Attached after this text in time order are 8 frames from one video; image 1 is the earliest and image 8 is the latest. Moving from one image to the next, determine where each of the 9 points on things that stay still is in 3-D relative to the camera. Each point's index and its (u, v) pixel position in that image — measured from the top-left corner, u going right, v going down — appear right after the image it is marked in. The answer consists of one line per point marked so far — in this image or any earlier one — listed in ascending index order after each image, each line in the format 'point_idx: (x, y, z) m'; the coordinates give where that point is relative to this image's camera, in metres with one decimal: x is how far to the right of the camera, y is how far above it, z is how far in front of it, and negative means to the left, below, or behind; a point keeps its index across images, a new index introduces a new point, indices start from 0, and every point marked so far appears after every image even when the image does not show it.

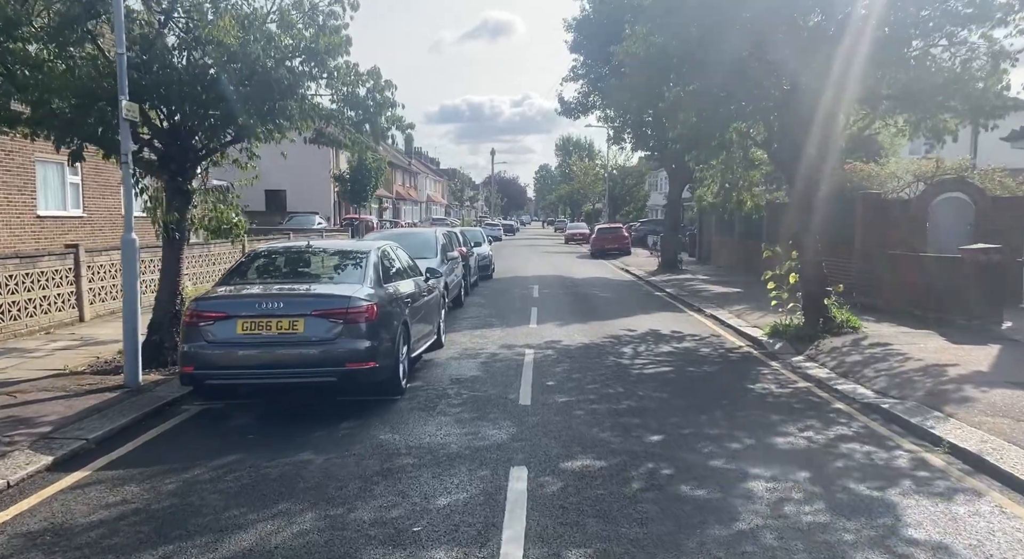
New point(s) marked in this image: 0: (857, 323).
0: (+5.4, -0.7, +11.8) m
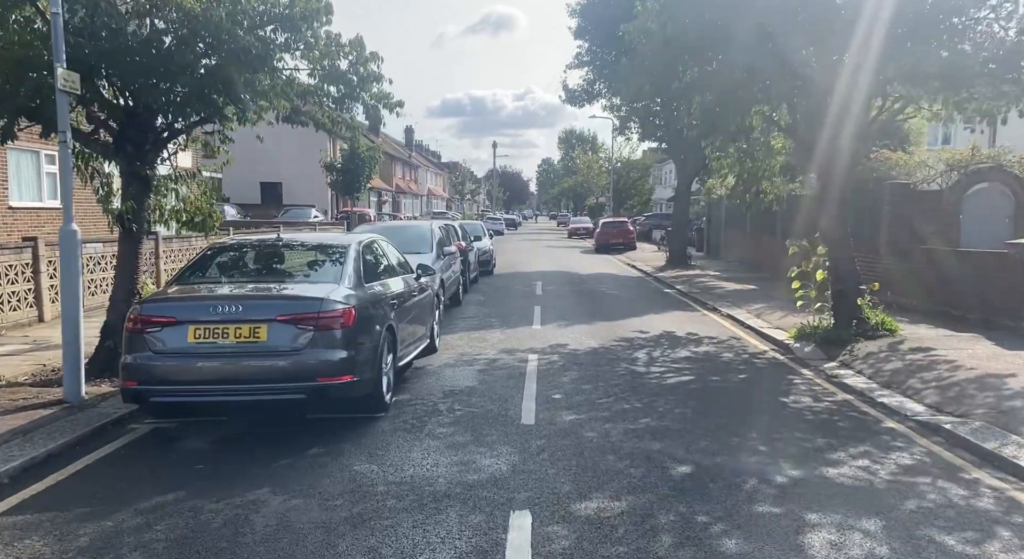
0: (+5.4, -0.7, +10.8) m
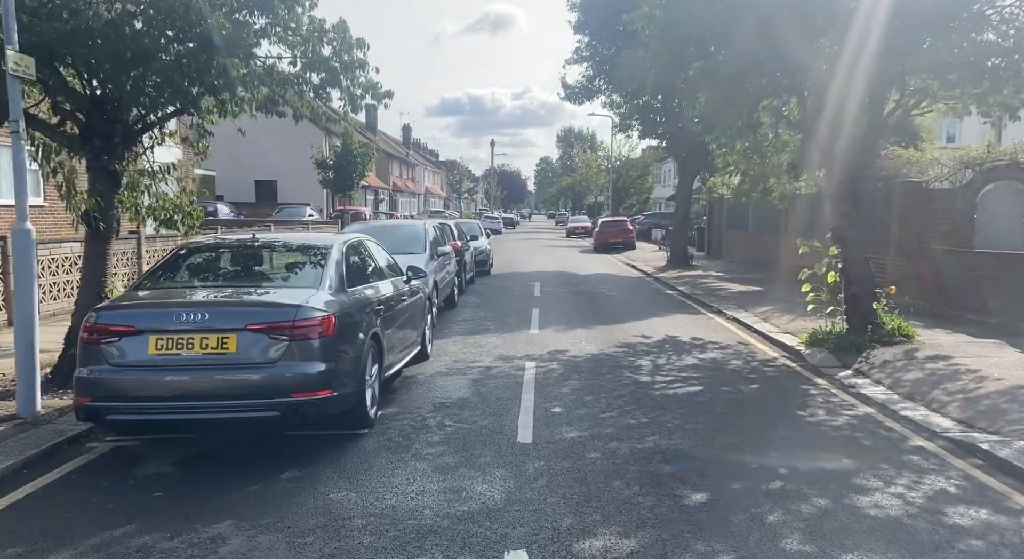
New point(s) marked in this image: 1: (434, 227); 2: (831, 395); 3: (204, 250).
0: (+5.4, -0.7, +10.3) m
1: (-1.4, +1.0, +14.1) m
2: (+3.2, -1.2, +7.8) m
3: (-2.9, +0.3, +7.1) m
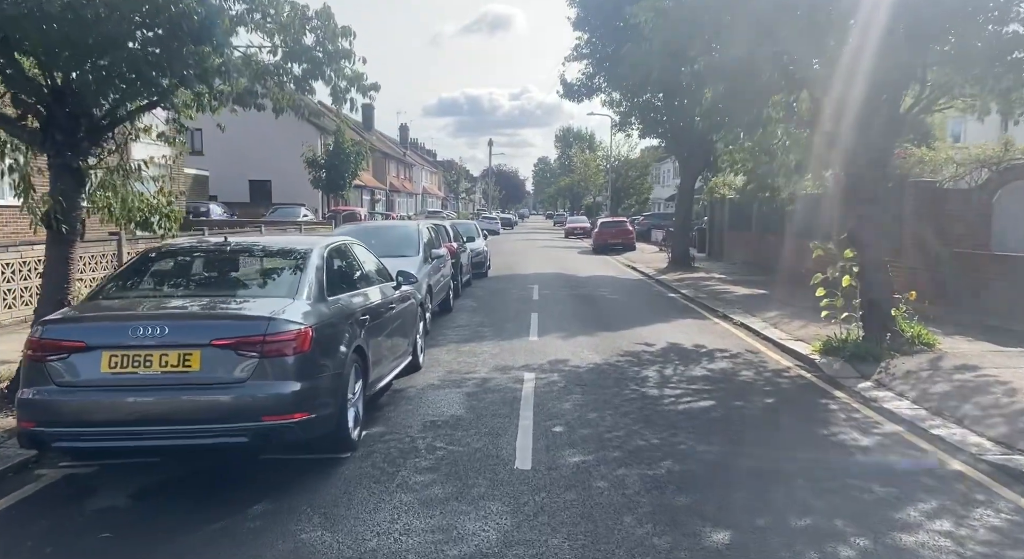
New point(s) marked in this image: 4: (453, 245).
0: (+5.3, -0.8, +9.7) m
1: (-1.5, +0.9, +13.5) m
2: (+3.2, -1.2, +7.2) m
3: (-2.9, +0.2, +6.5) m
4: (-1.2, +0.7, +15.5) m
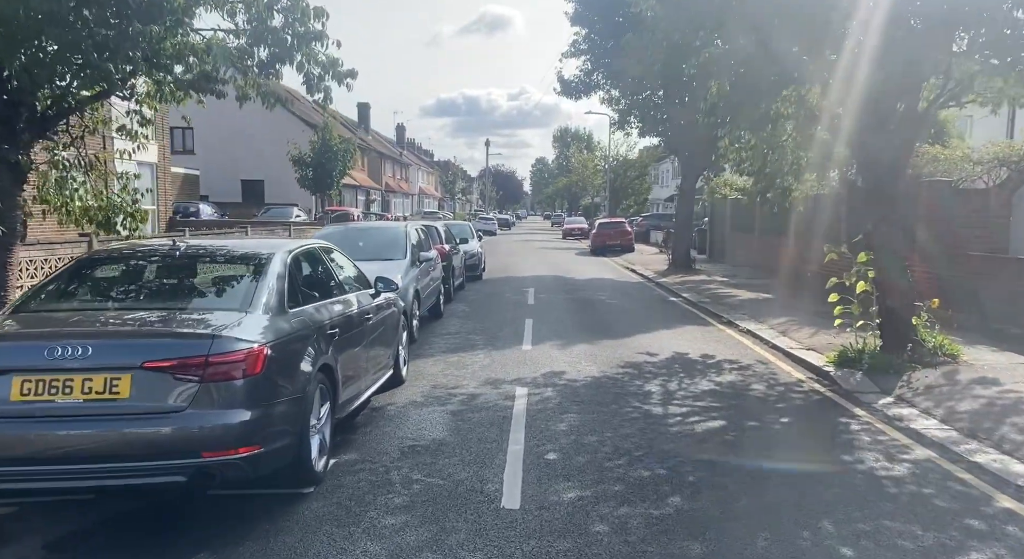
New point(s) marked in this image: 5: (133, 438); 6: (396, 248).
0: (+5.2, -0.8, +9.1) m
1: (-1.6, +0.8, +12.8) m
2: (+3.1, -1.3, +6.6) m
3: (-3.0, +0.2, +5.9) m
4: (-1.3, +0.6, +14.8) m
5: (-2.0, -0.8, +4.0) m
6: (-1.7, +0.5, +11.3) m
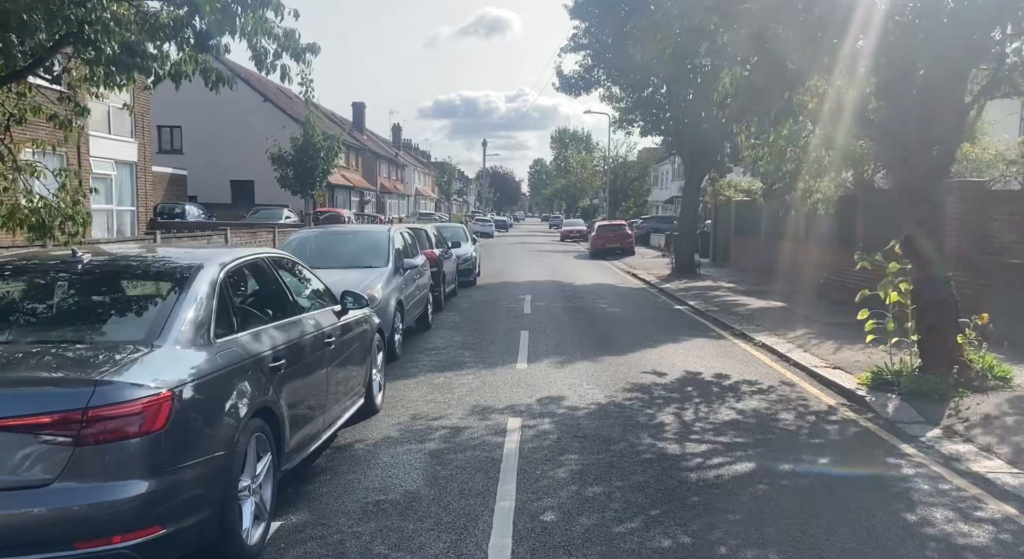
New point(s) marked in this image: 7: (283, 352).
0: (+5.2, -1.0, +8.0) m
1: (-1.7, +0.7, +11.8) m
2: (+3.1, -1.4, +5.5) m
3: (-3.0, 0.0, +4.8) m
4: (-1.4, +0.5, +13.8) m
5: (-2.0, -0.9, +2.9) m
6: (-1.8, +0.3, +10.2) m
7: (-1.4, -0.4, +4.6) m
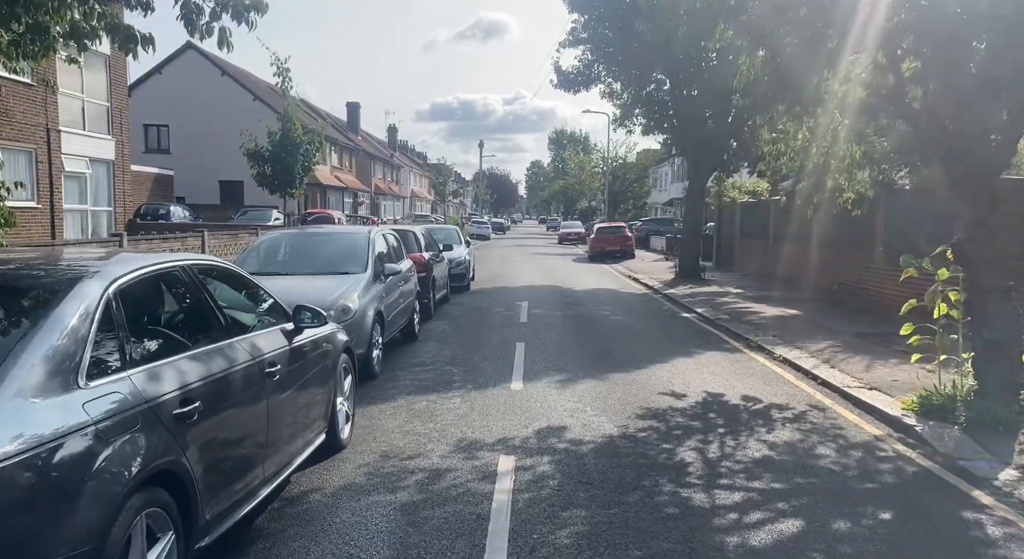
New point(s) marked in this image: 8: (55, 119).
0: (+5.1, -1.1, +7.0) m
1: (-1.7, +0.6, +10.7) m
2: (+3.0, -1.5, +4.4) m
3: (-3.1, 0.0, +3.7) m
4: (-1.5, +0.4, +12.7) m
5: (-2.1, -1.0, +1.8) m
6: (-1.9, +0.3, +9.1) m
7: (-1.4, -0.5, +3.6) m
8: (-11.5, +4.0, +19.2) m
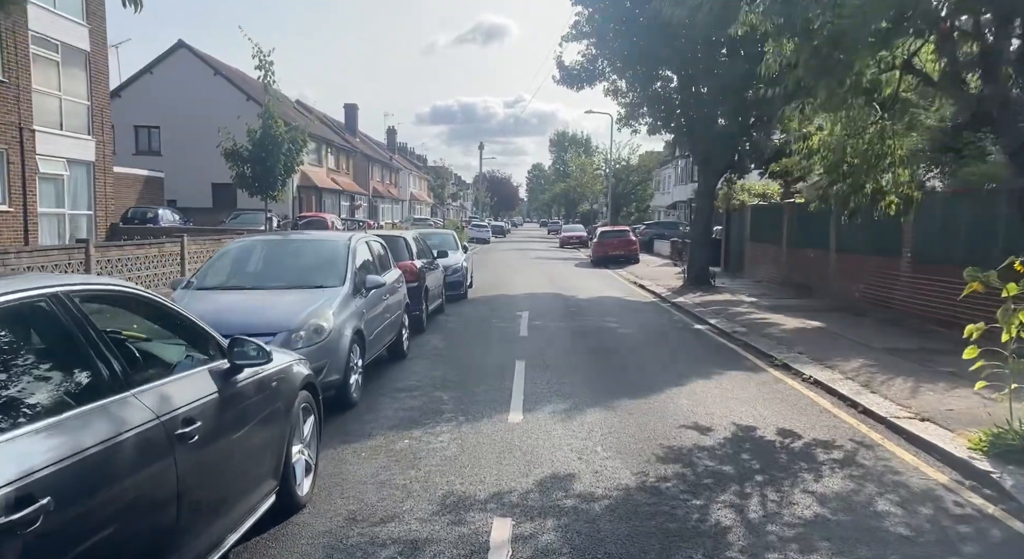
0: (+5.1, -1.2, +5.9) m
1: (-1.8, +0.5, +9.6) m
2: (+3.0, -1.6, +3.4) m
3: (-3.1, -0.1, +2.7) m
4: (-1.5, +0.2, +11.6) m
5: (-2.1, -1.1, +0.8) m
6: (-1.9, +0.1, +8.1) m
7: (-1.5, -0.6, +2.5) m
8: (-11.5, +3.8, +18.1) m
